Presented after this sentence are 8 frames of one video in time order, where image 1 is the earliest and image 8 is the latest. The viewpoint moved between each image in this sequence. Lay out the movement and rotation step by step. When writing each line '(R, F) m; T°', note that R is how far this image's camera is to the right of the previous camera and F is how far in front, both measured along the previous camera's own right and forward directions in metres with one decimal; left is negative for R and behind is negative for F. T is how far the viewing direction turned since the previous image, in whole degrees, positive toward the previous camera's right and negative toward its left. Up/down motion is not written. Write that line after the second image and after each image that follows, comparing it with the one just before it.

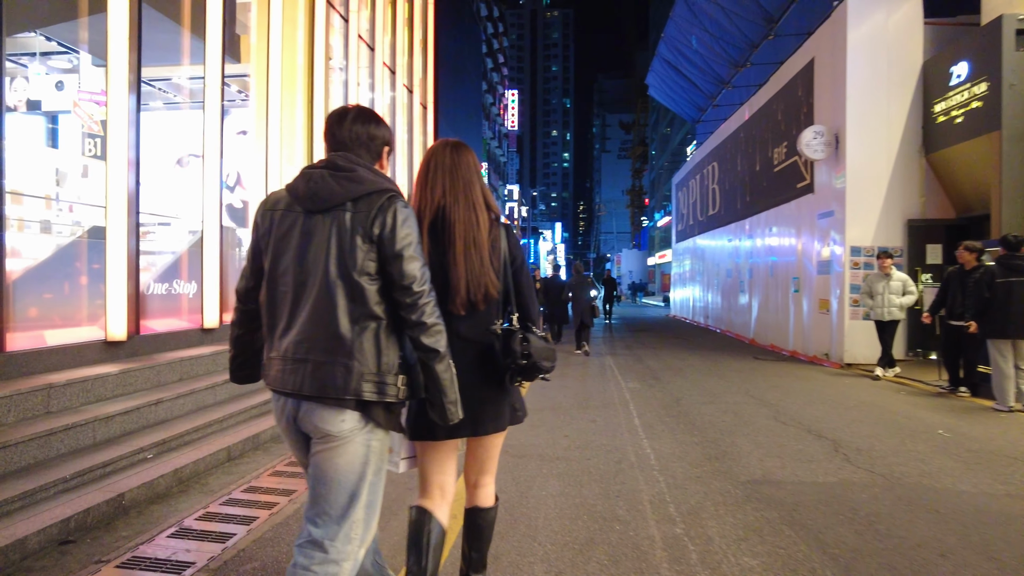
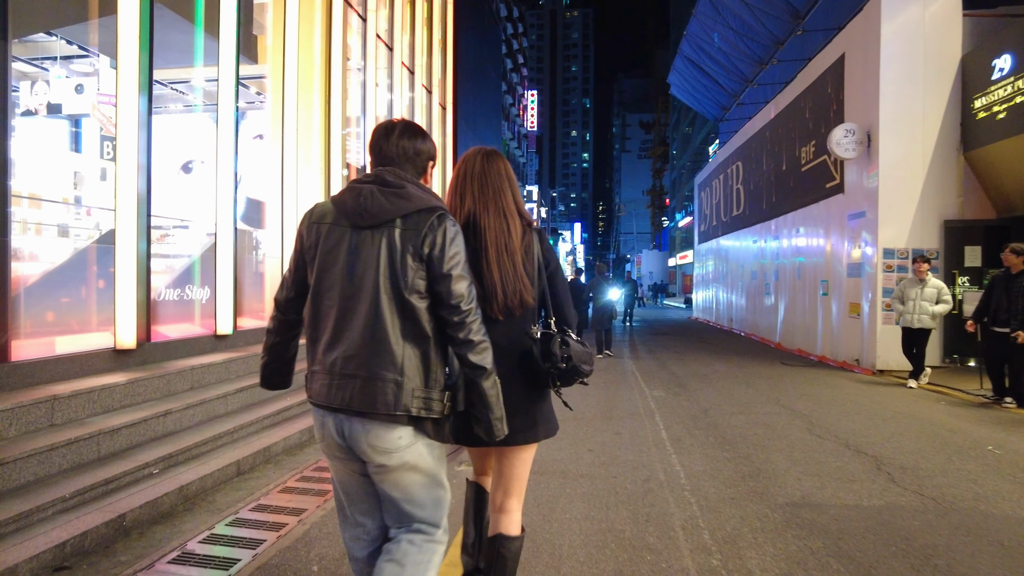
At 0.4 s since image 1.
(0.0, +0.3) m; -2°
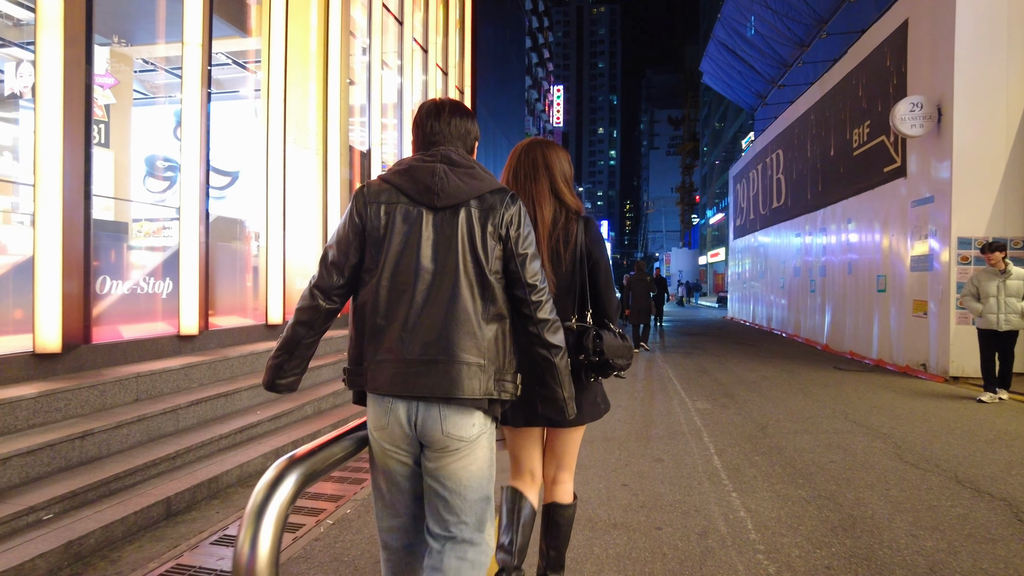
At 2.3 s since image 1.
(+0.1, +1.2) m; -2°
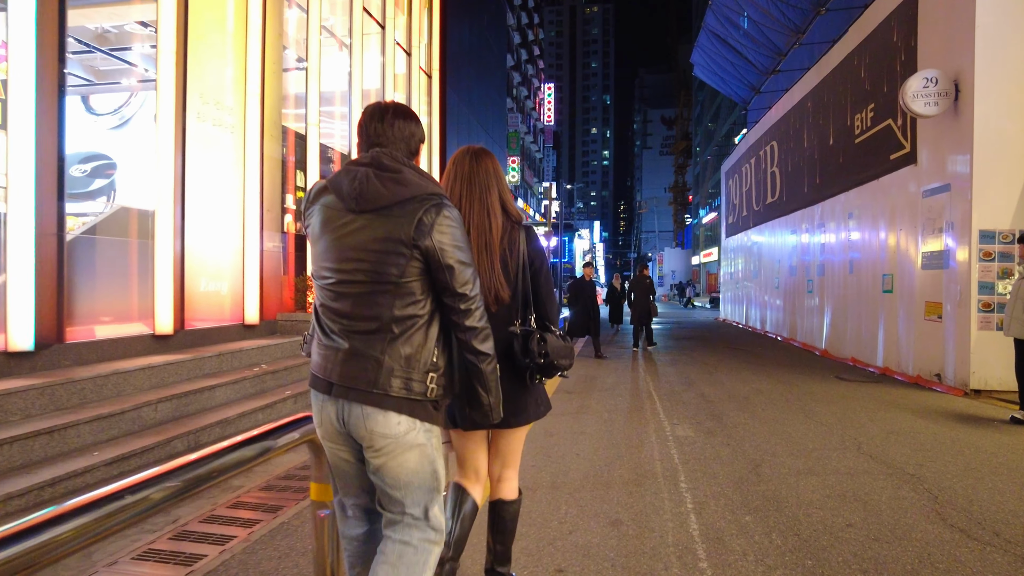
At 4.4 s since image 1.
(+0.5, +1.4) m; 0°
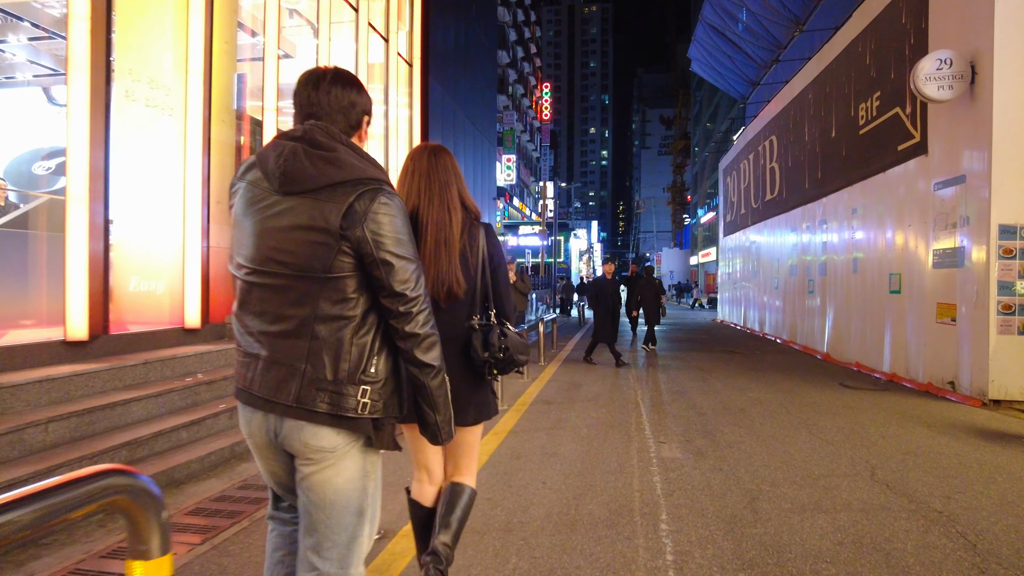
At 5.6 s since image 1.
(+0.3, +0.8) m; 0°
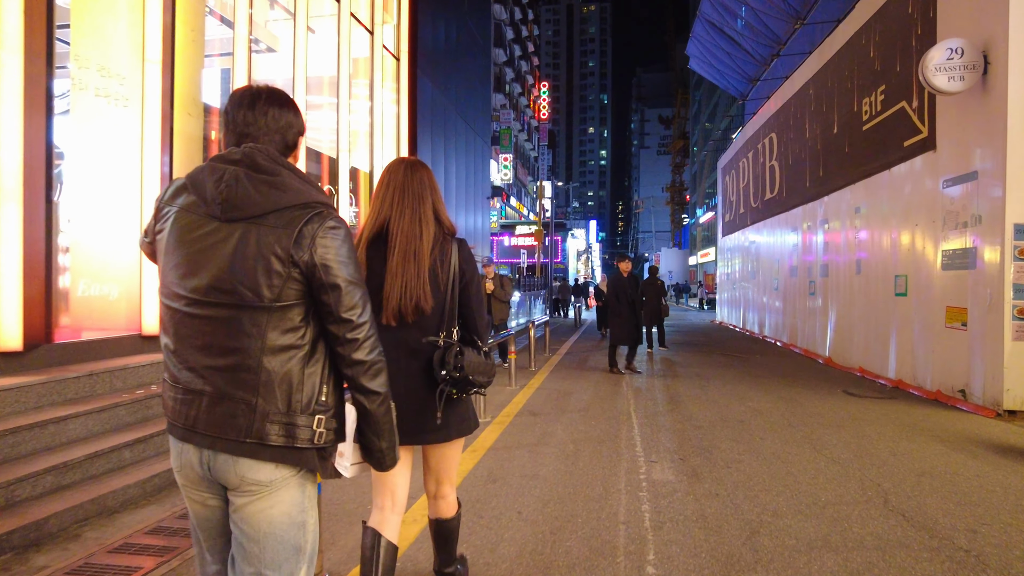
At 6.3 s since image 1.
(+0.2, +0.5) m; 0°
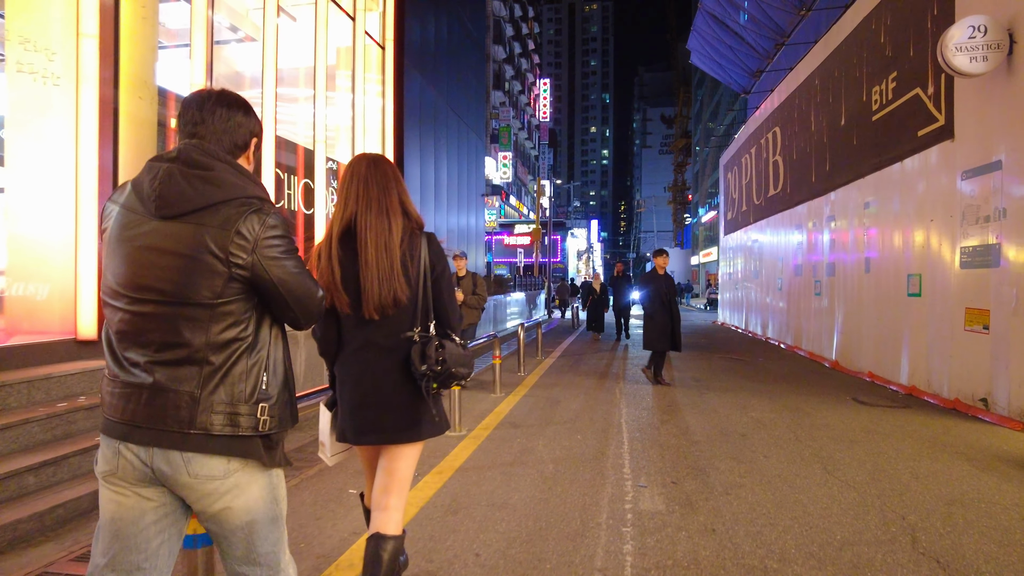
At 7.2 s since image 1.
(+0.2, +0.7) m; 0°
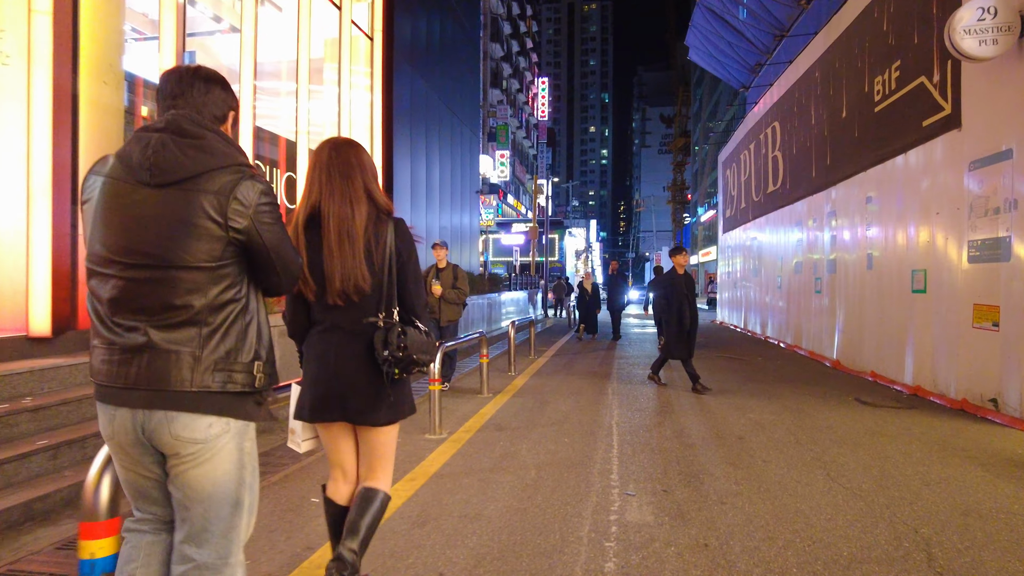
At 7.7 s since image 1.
(+0.2, +0.4) m; 0°
